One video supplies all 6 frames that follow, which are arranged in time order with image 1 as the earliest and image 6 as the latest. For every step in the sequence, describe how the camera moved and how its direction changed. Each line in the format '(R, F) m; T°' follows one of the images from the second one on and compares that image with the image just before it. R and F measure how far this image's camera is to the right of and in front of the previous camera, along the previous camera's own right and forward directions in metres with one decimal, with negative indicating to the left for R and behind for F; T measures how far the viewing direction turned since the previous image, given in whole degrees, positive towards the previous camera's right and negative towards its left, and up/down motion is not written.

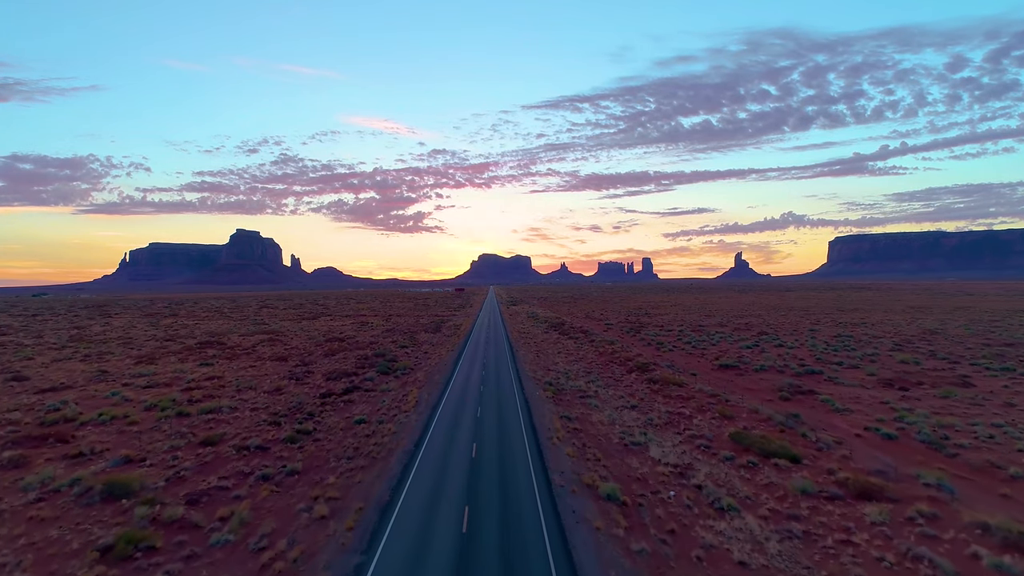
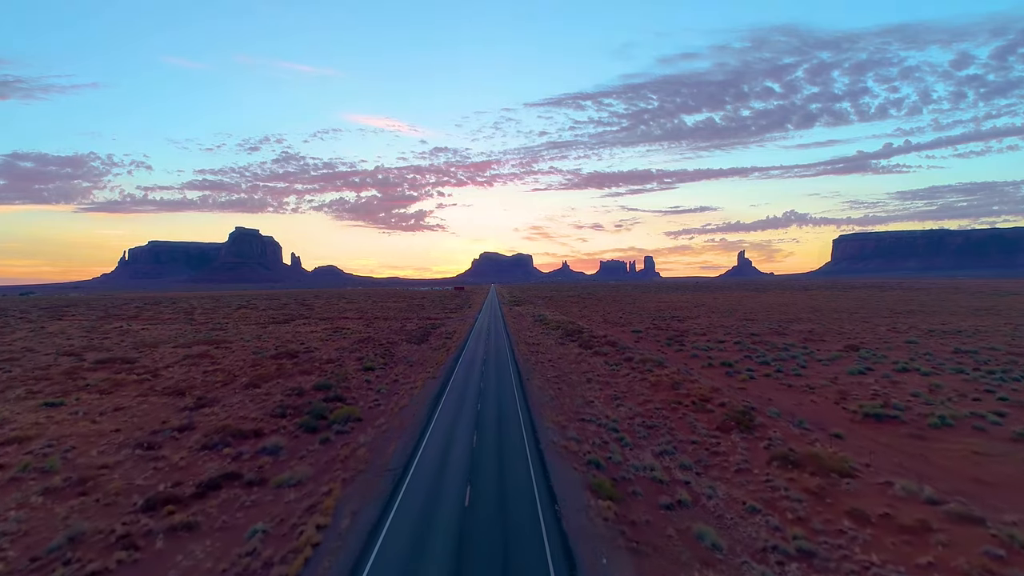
(-1.2, +16.0) m; 0°
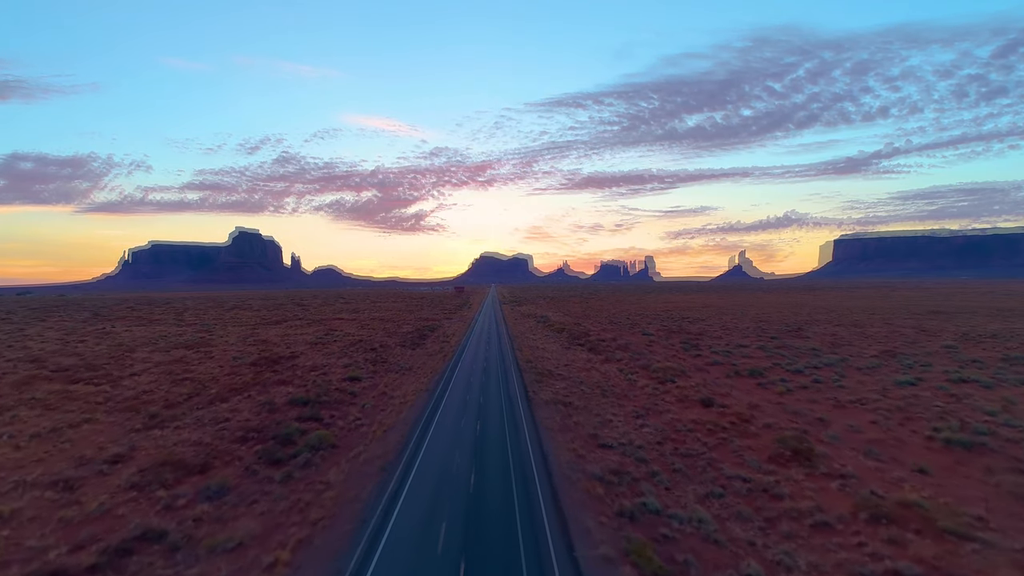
(-0.5, +4.2) m; 0°
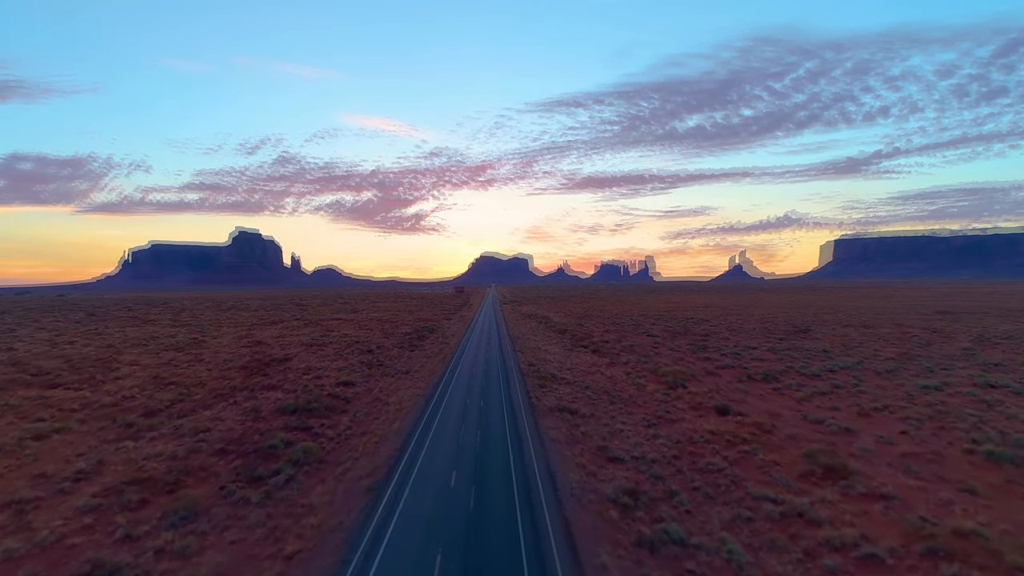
(+7.3, -12.2) m; 0°
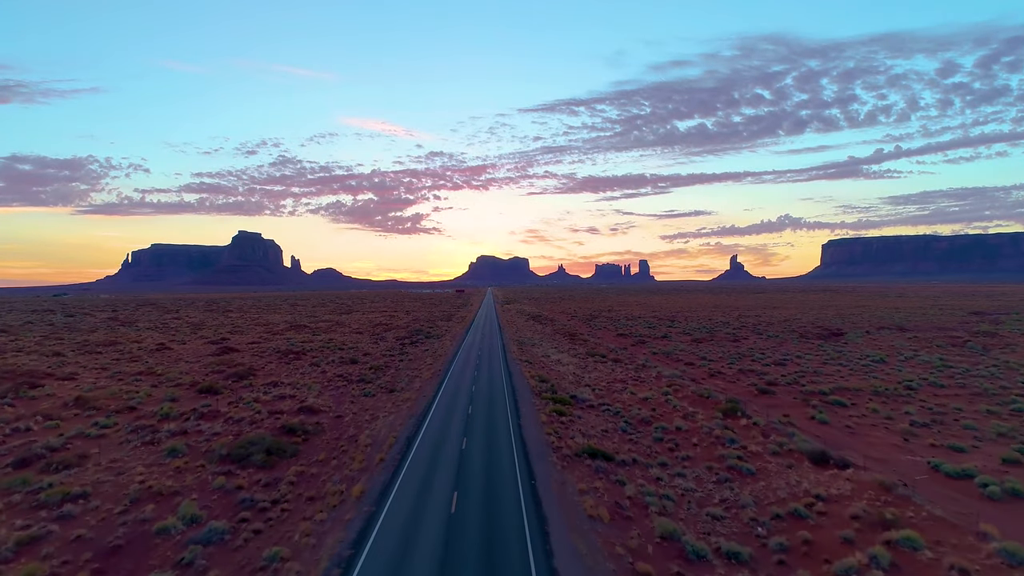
(-1.1, +7.5) m; 0°
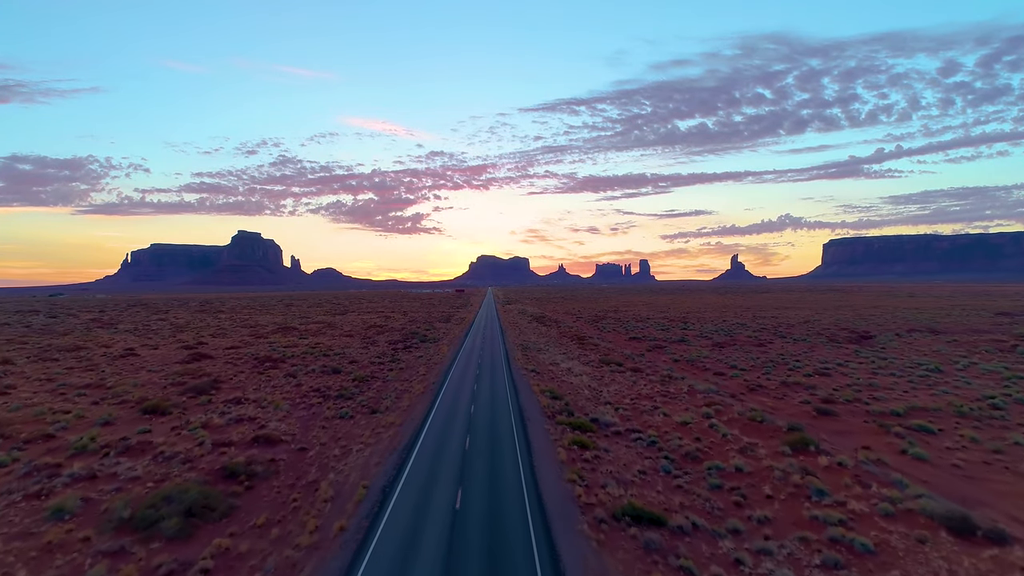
(-0.8, +5.7) m; 0°
